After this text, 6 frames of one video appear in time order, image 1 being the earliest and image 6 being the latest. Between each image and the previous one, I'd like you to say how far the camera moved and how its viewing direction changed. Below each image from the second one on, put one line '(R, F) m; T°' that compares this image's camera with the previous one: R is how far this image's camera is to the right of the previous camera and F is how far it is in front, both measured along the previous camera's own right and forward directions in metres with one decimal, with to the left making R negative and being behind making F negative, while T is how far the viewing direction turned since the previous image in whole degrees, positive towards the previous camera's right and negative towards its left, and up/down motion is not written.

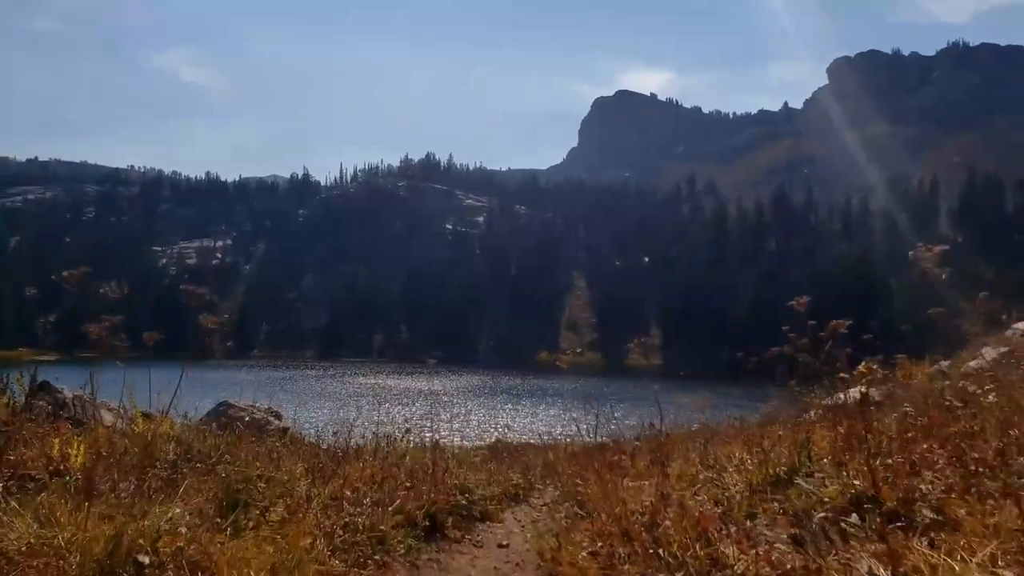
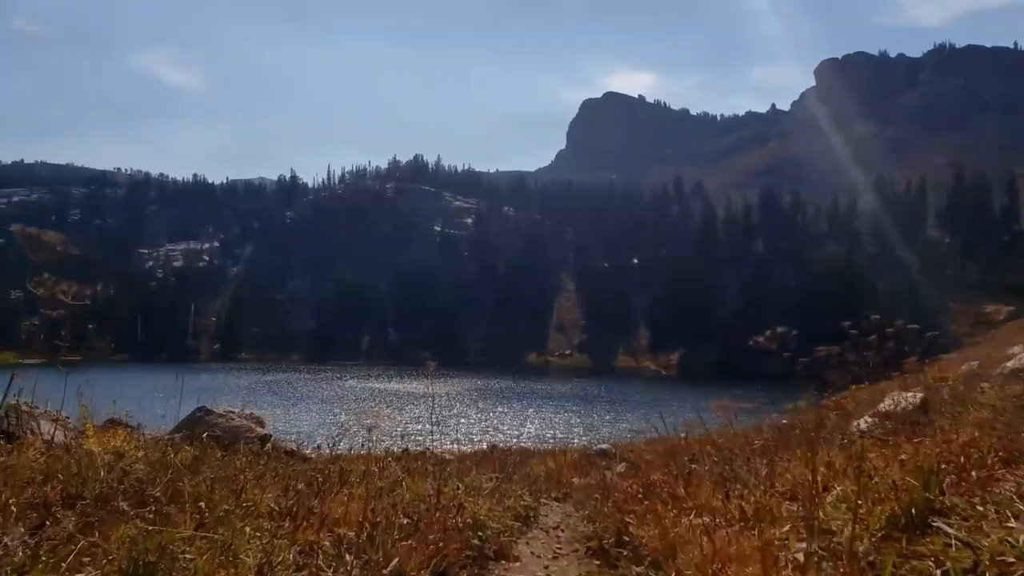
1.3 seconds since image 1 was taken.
(-0.3, +1.2) m; +1°
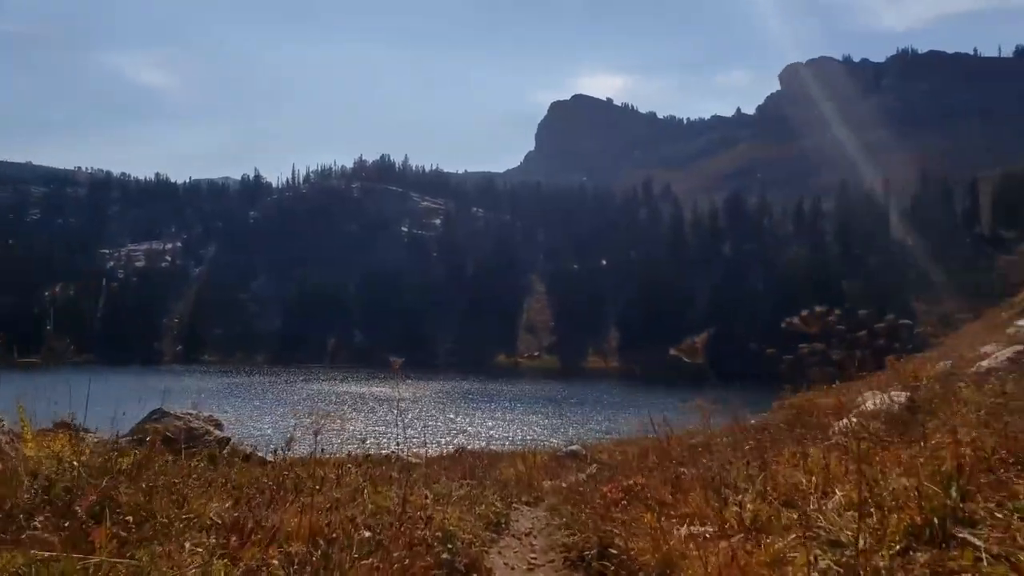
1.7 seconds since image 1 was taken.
(0.0, +0.5) m; +2°
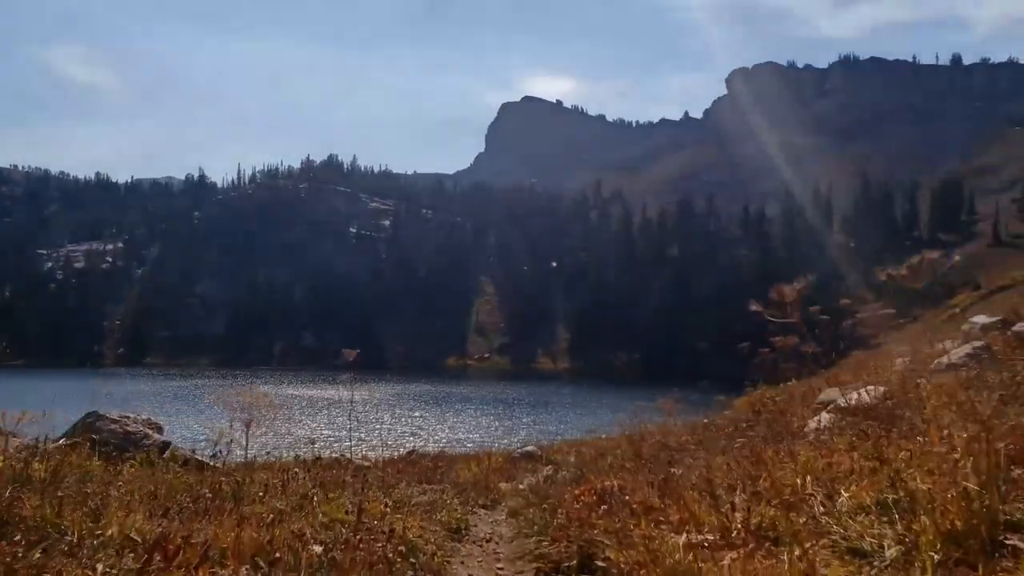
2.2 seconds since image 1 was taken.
(-0.1, +0.6) m; +4°
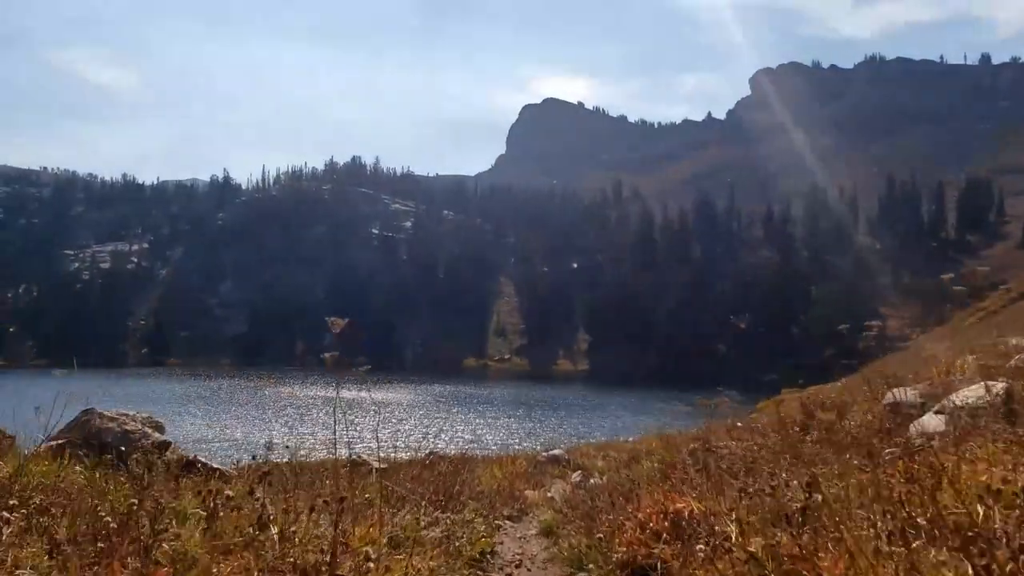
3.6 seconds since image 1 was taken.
(-0.1, +0.2) m; -2°
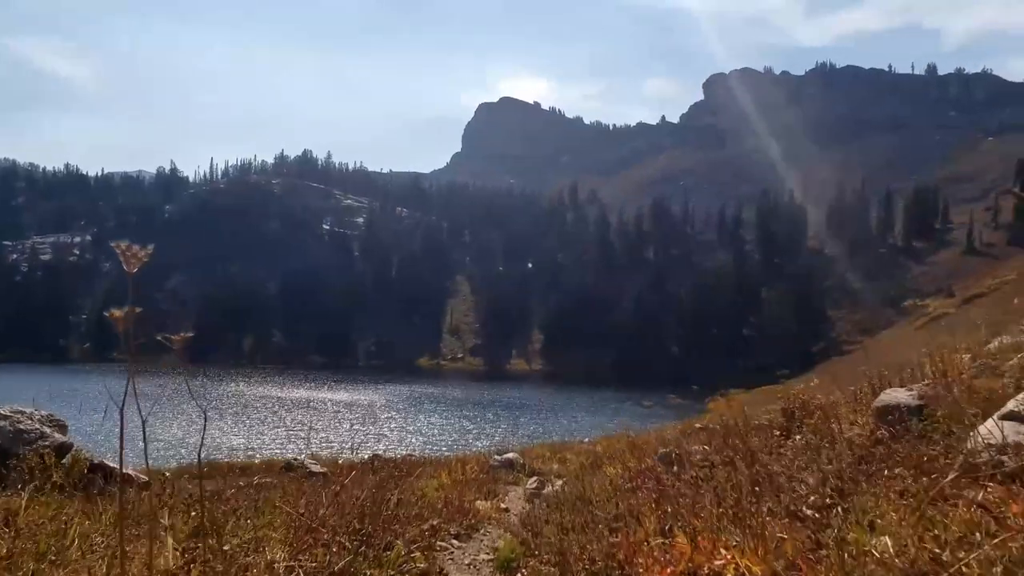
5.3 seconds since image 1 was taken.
(0.0, +1.0) m; +3°
